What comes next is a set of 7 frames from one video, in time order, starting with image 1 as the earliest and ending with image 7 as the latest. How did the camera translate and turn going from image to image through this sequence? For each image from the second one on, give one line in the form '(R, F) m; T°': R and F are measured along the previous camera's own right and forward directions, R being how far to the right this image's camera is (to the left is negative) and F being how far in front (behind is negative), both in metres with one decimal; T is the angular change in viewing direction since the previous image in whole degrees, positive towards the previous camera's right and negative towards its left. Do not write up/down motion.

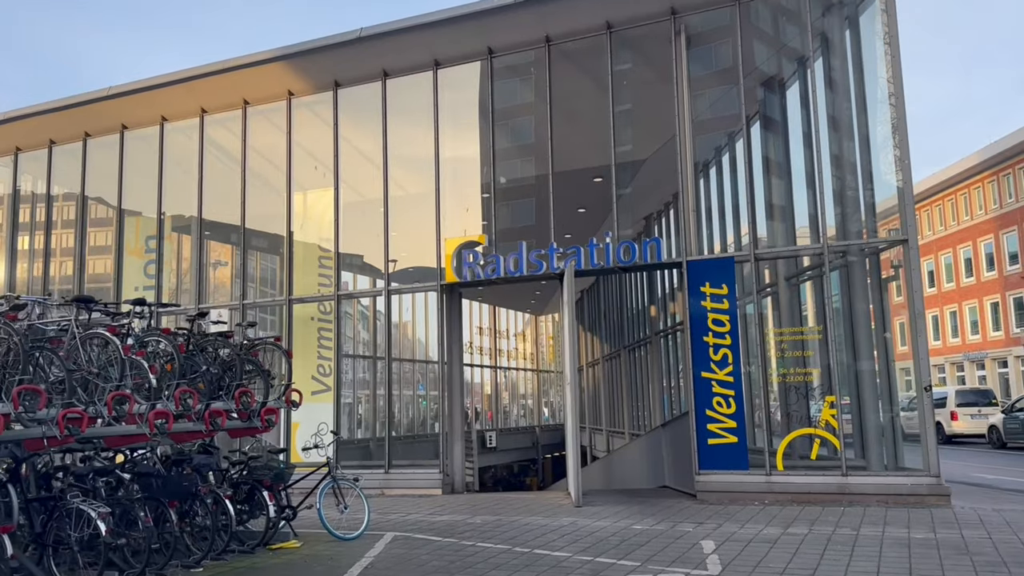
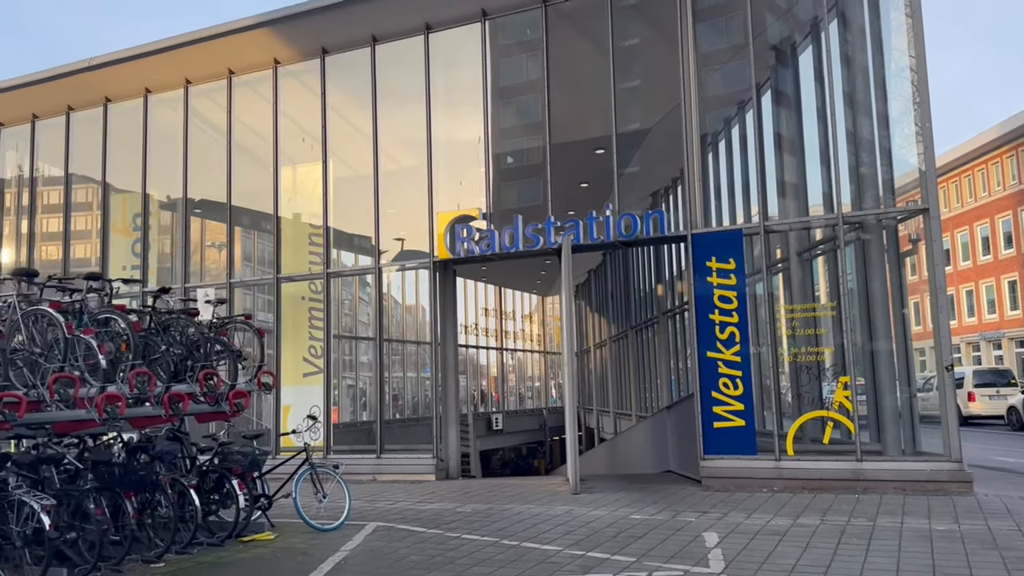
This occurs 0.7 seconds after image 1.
(+0.2, +0.7) m; -1°
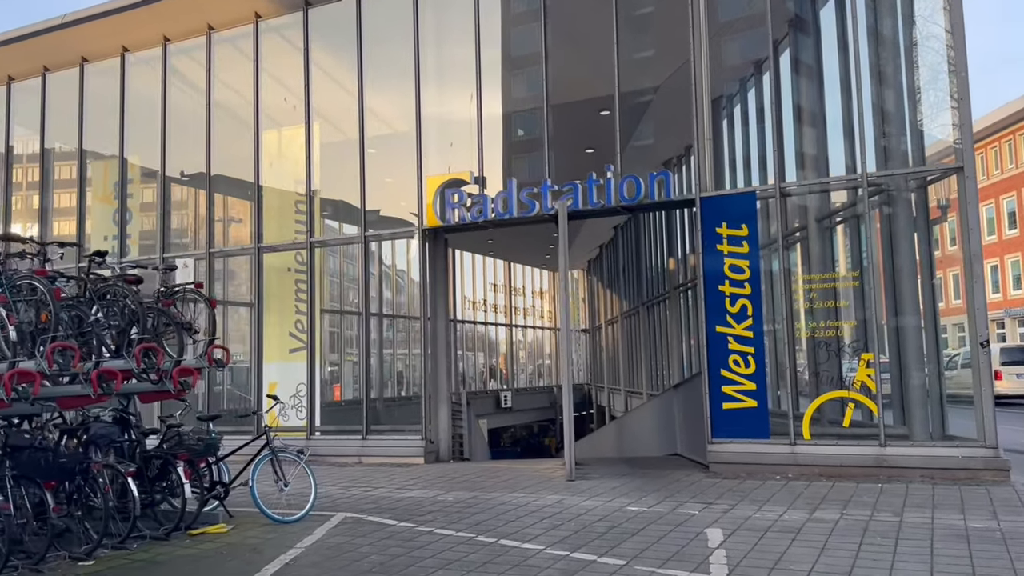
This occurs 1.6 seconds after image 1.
(+0.3, +1.0) m; -1°
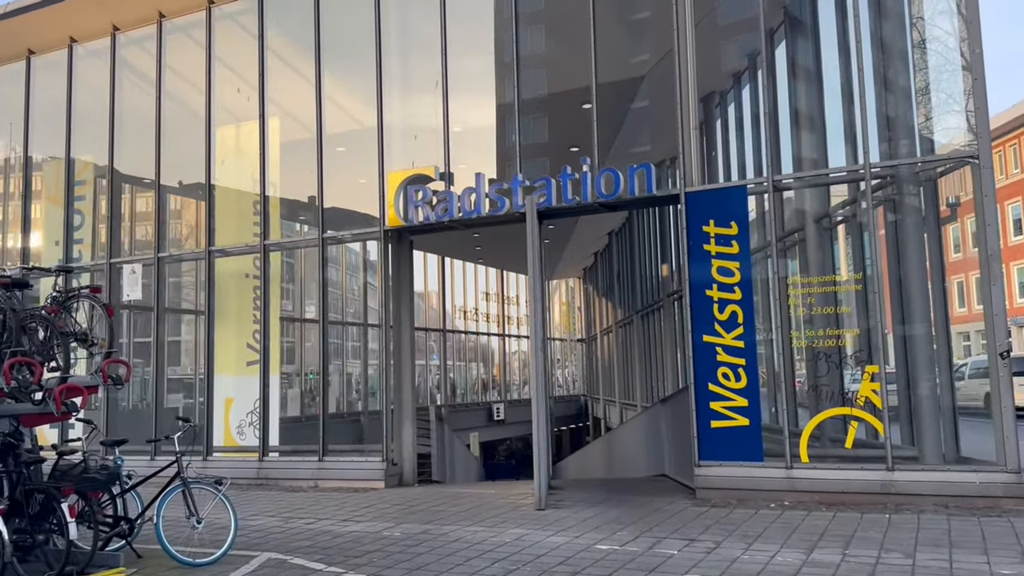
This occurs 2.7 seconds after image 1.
(+0.4, +1.1) m; 0°
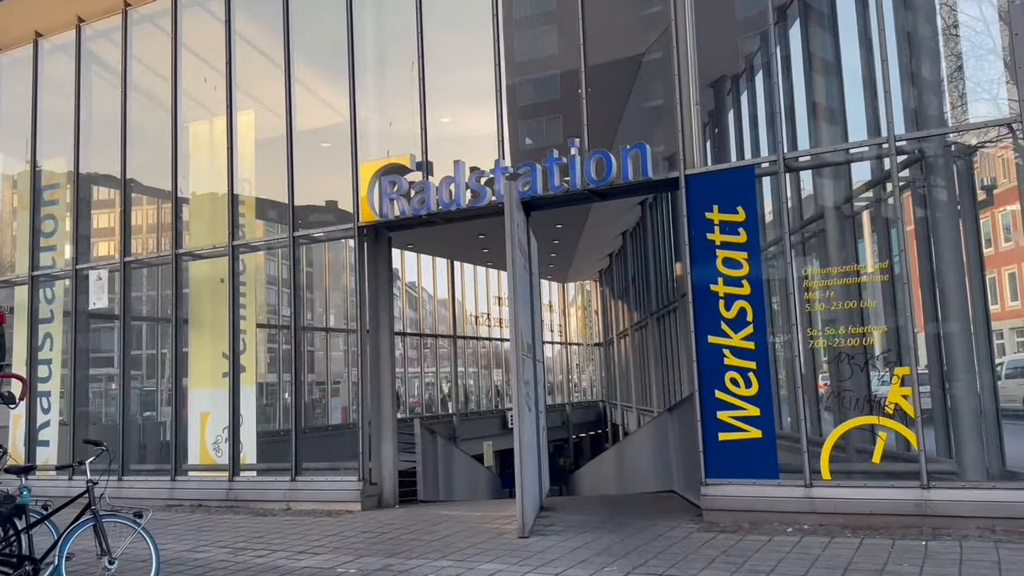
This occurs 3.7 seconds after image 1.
(+0.4, +1.1) m; -2°
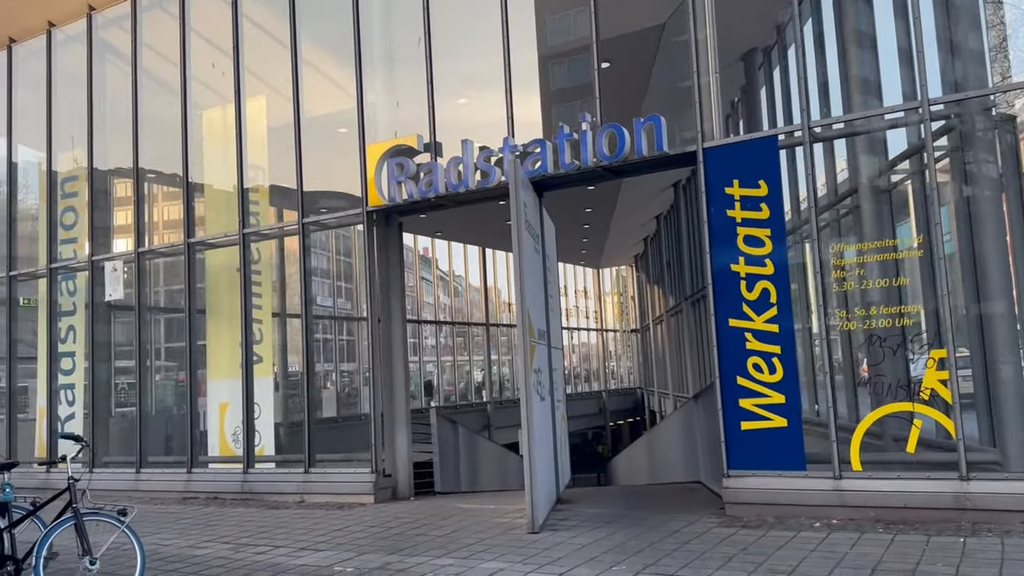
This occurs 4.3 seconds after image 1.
(+0.3, +0.4) m; -3°
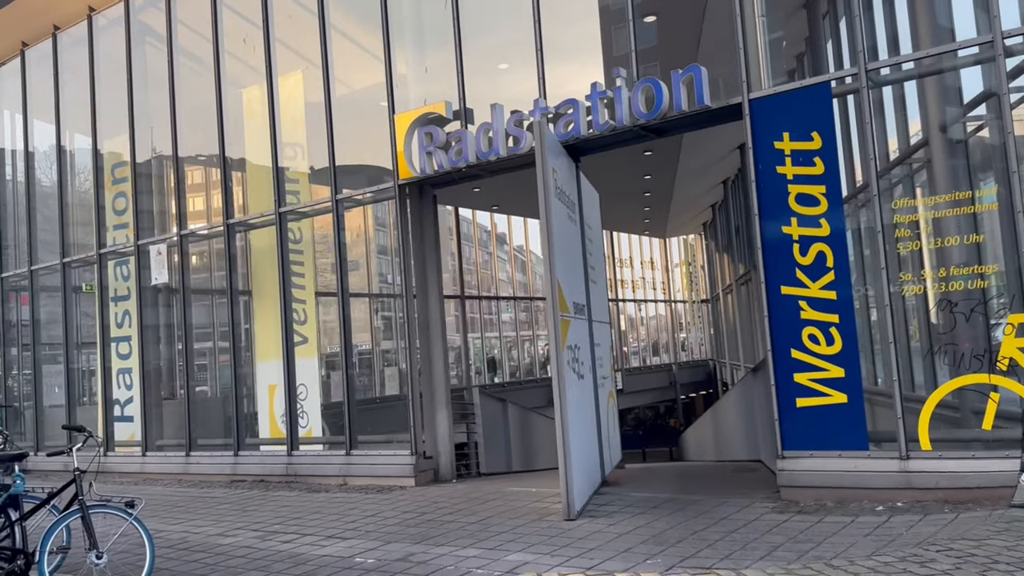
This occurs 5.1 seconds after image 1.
(+0.4, +0.5) m; -5°
